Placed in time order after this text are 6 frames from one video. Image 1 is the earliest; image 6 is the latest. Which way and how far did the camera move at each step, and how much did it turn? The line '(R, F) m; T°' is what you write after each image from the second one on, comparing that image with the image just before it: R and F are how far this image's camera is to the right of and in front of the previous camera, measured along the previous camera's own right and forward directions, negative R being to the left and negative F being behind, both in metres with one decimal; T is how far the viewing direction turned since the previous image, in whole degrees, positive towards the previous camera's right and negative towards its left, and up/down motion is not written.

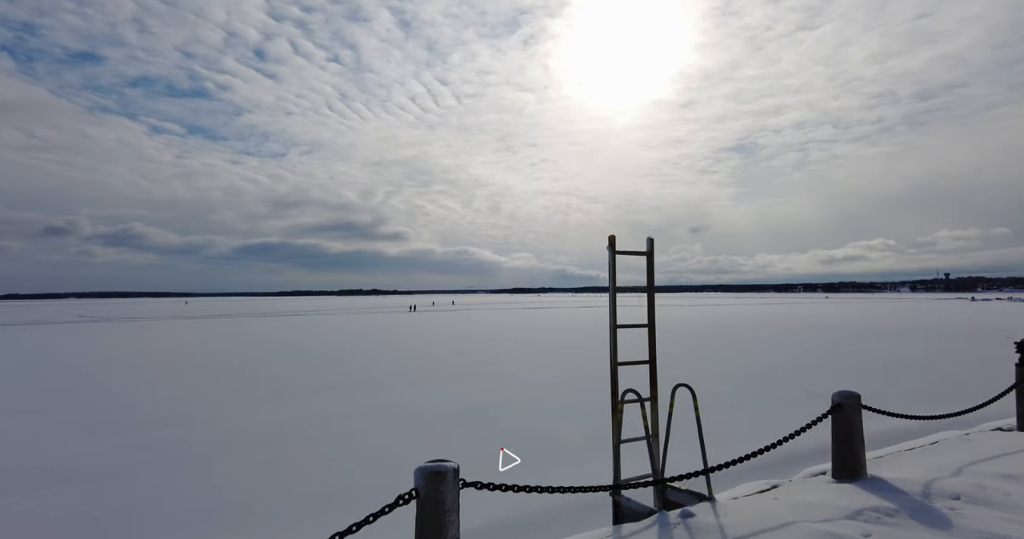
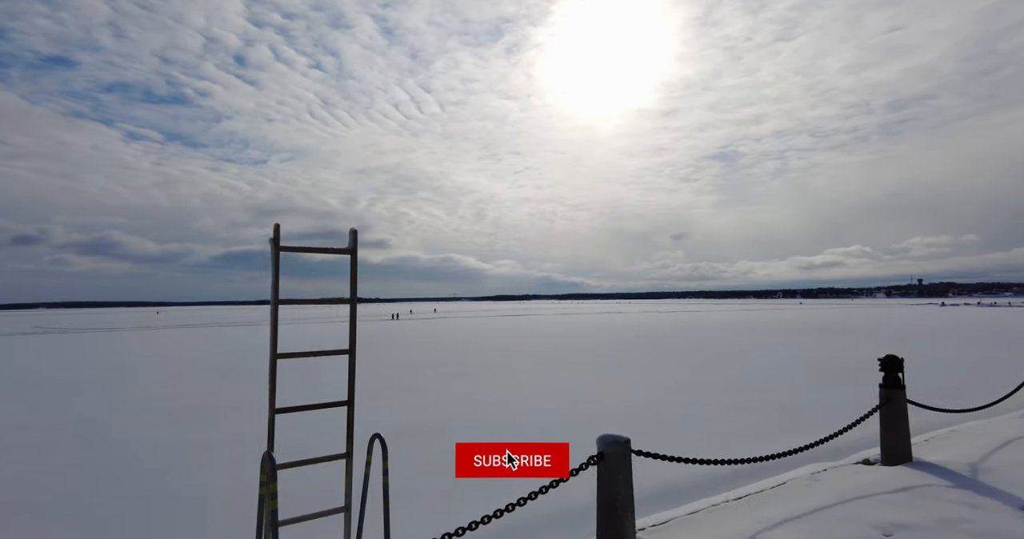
(-0.4, +0.6) m; +2°
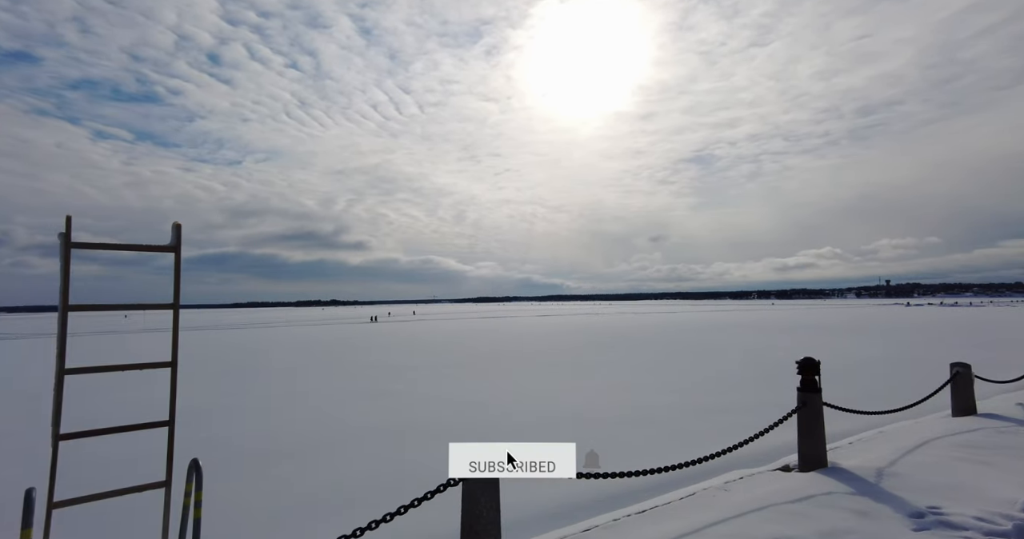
(-0.5, -0.7) m; +2°
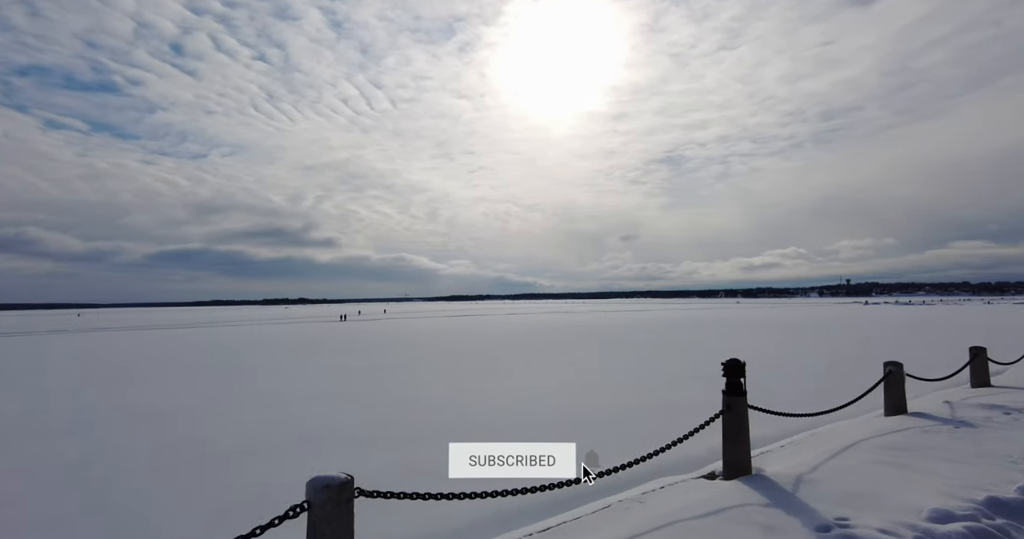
(-1.7, -1.1) m; +3°
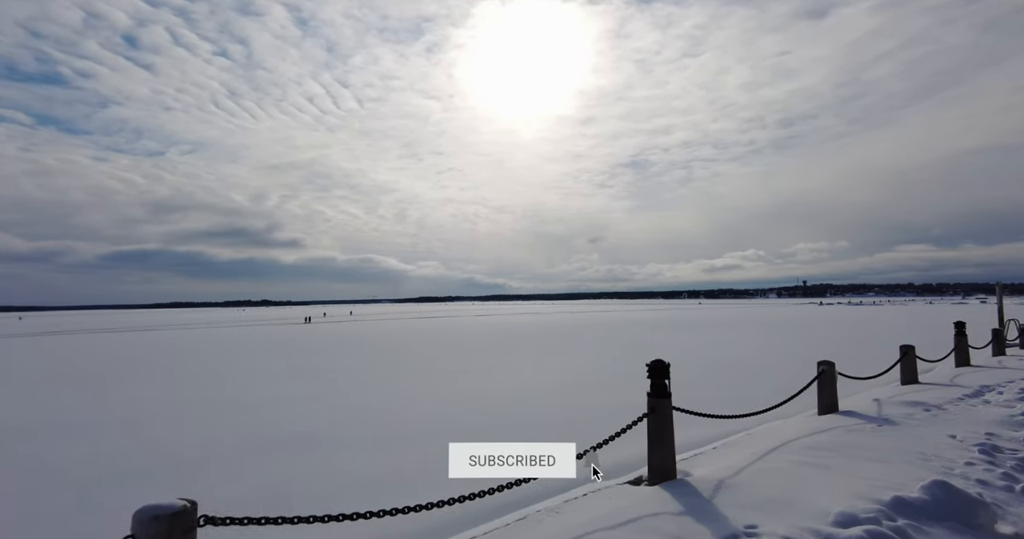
(0.0, +0.7) m; +4°
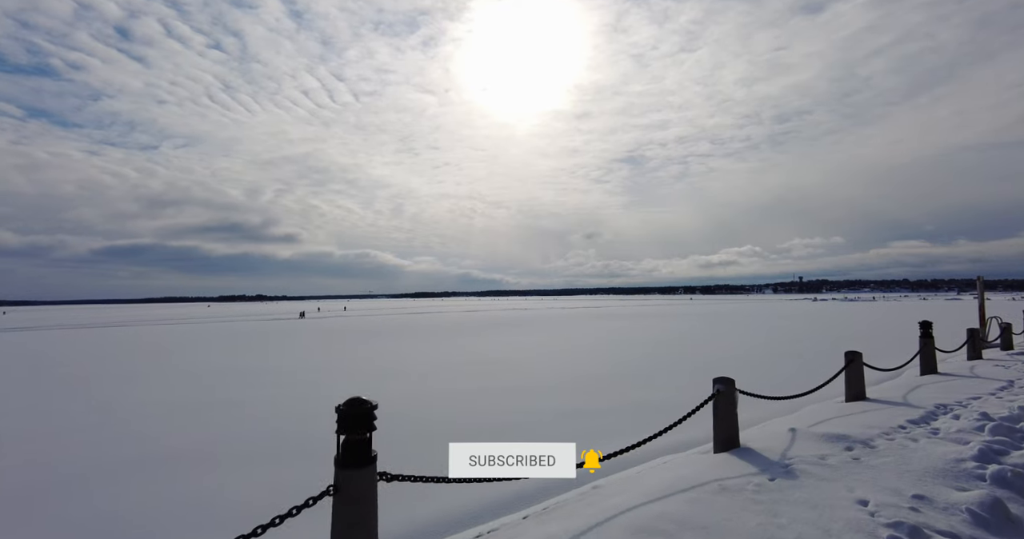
(+0.6, 0.0) m; 0°
